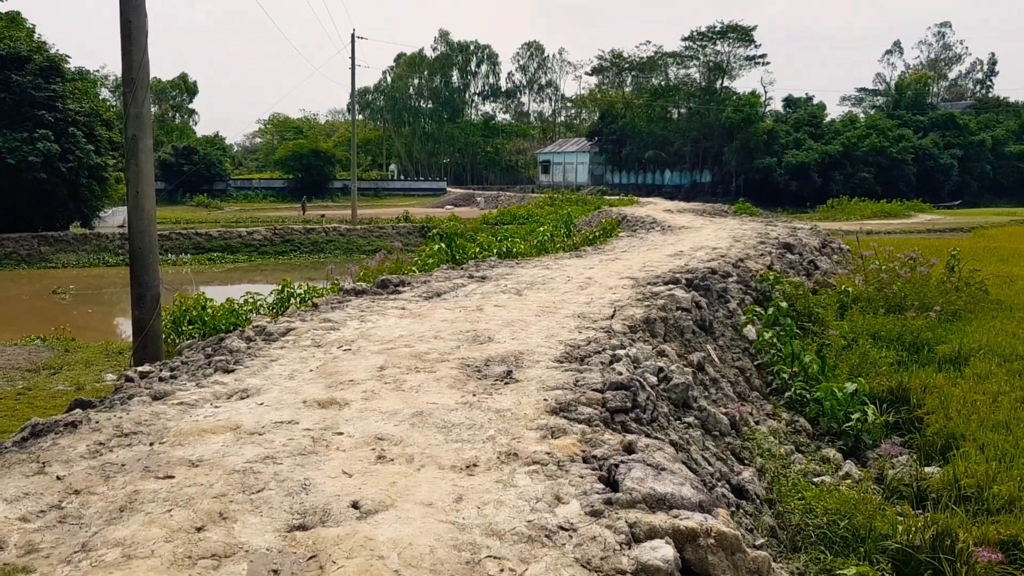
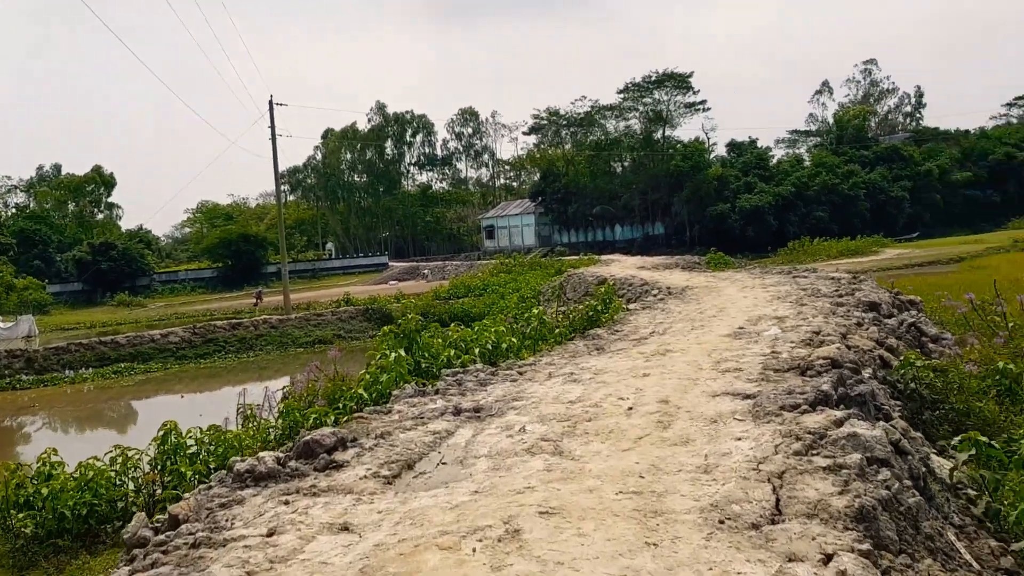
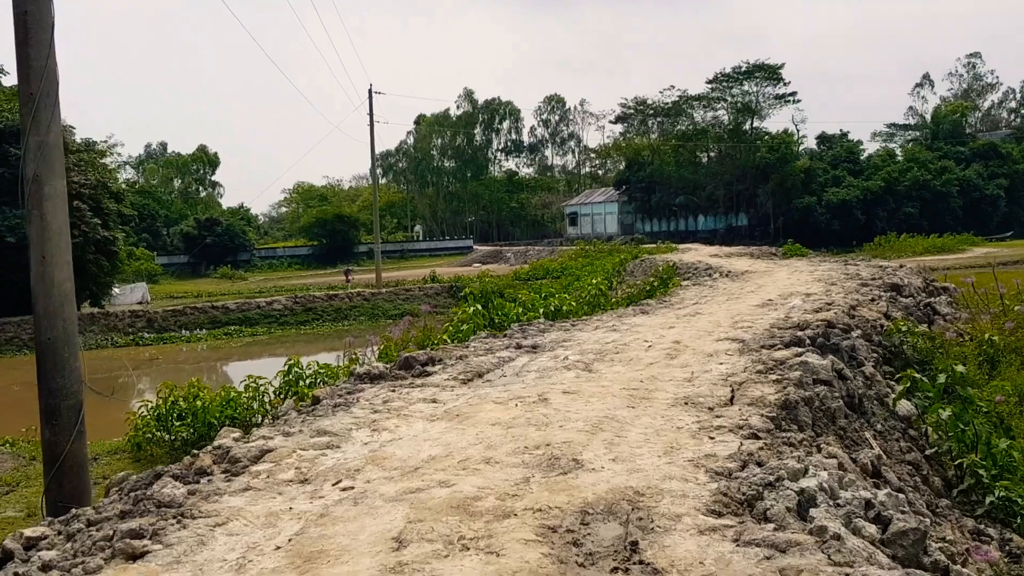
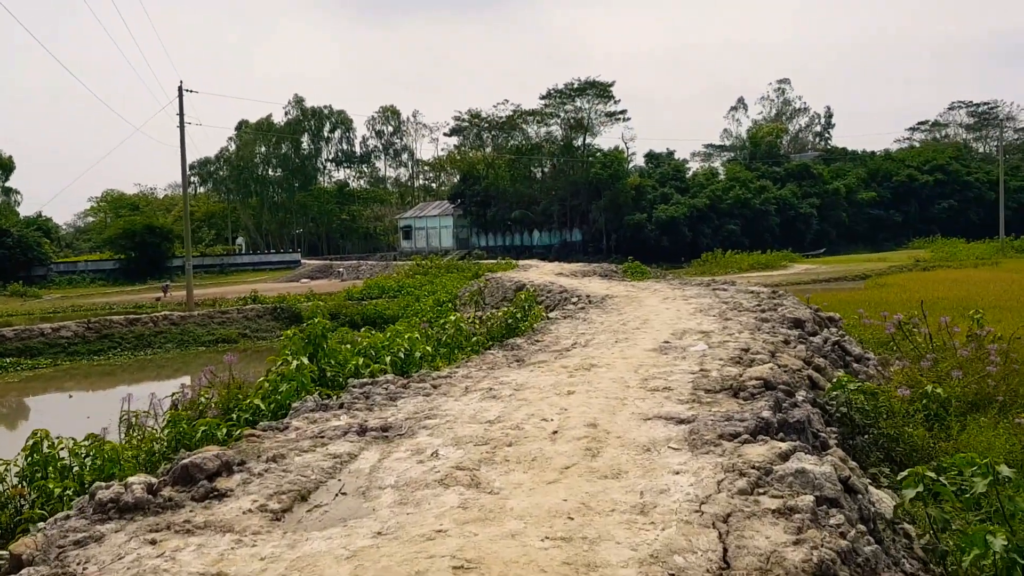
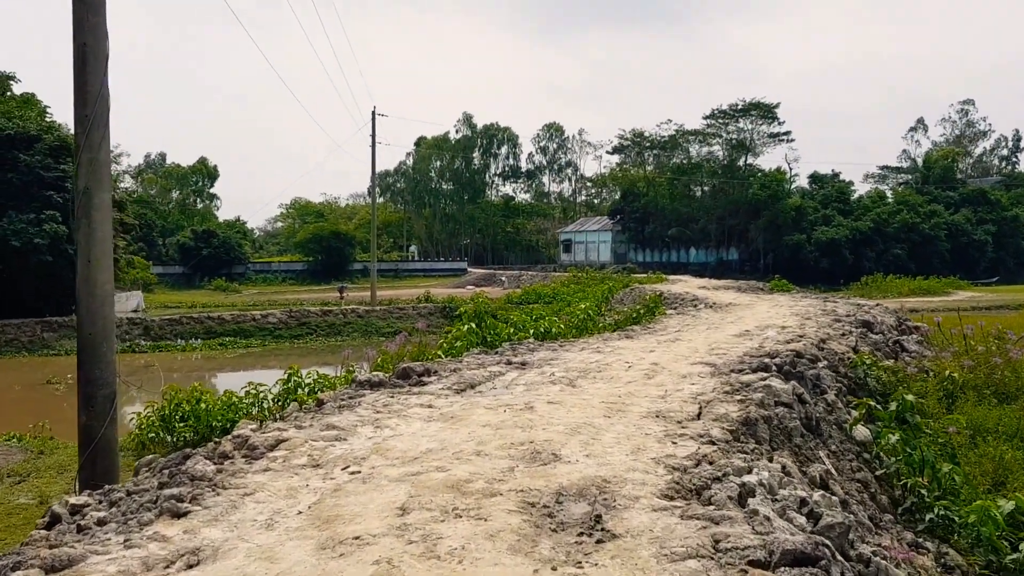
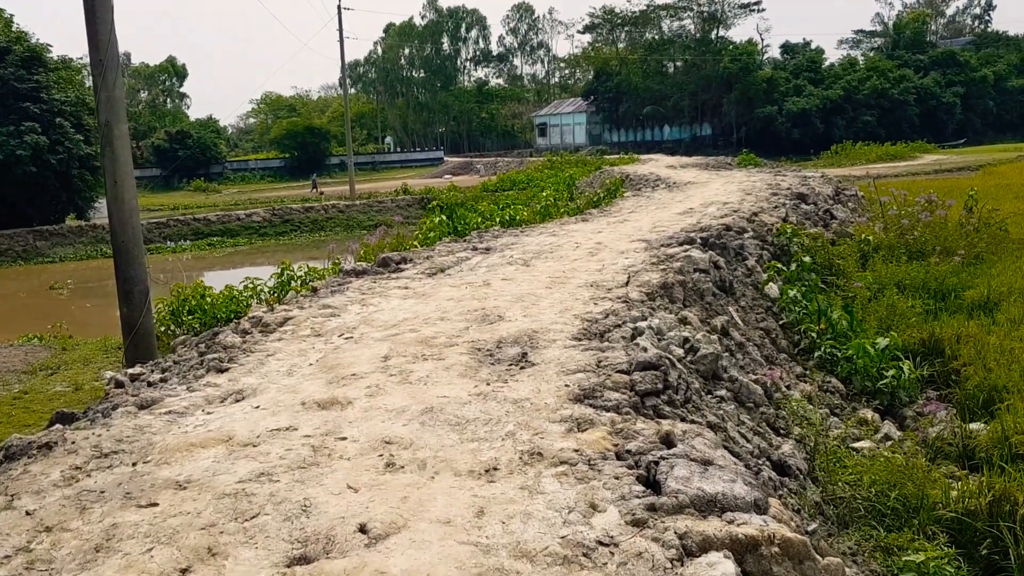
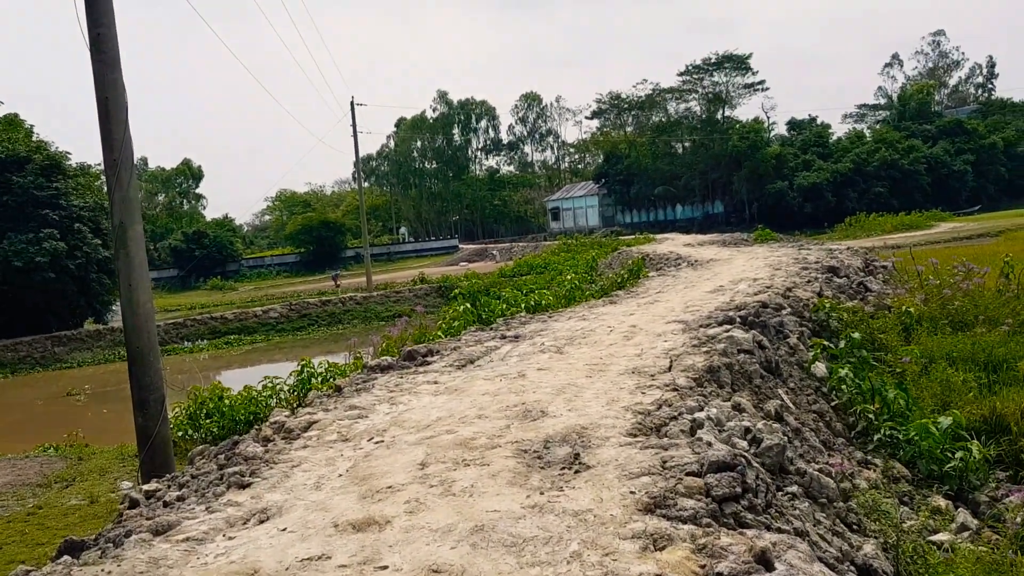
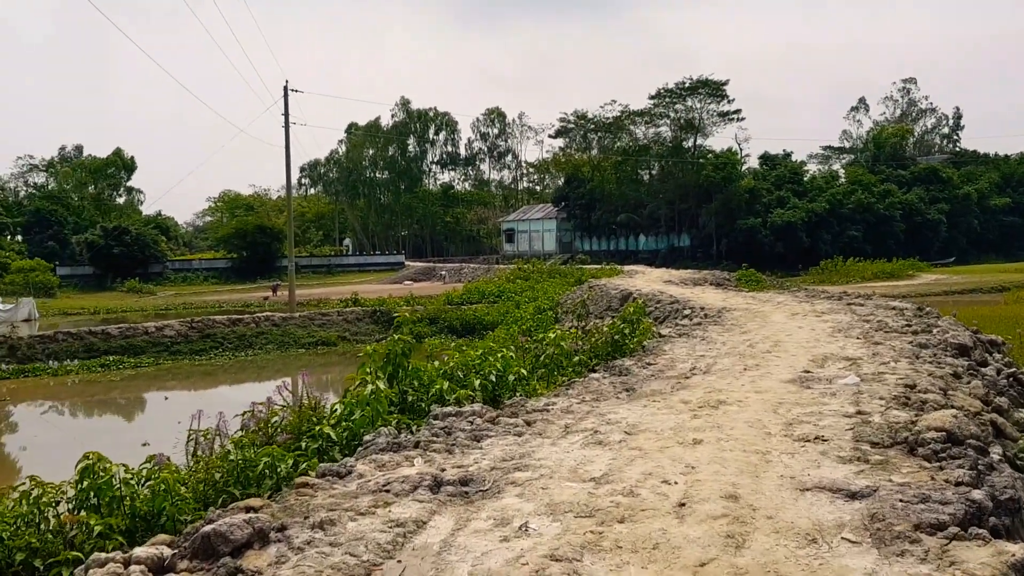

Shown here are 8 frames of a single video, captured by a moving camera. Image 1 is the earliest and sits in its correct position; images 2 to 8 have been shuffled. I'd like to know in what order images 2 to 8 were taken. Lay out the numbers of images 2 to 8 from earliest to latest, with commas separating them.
6, 7, 5, 3, 2, 4, 8
